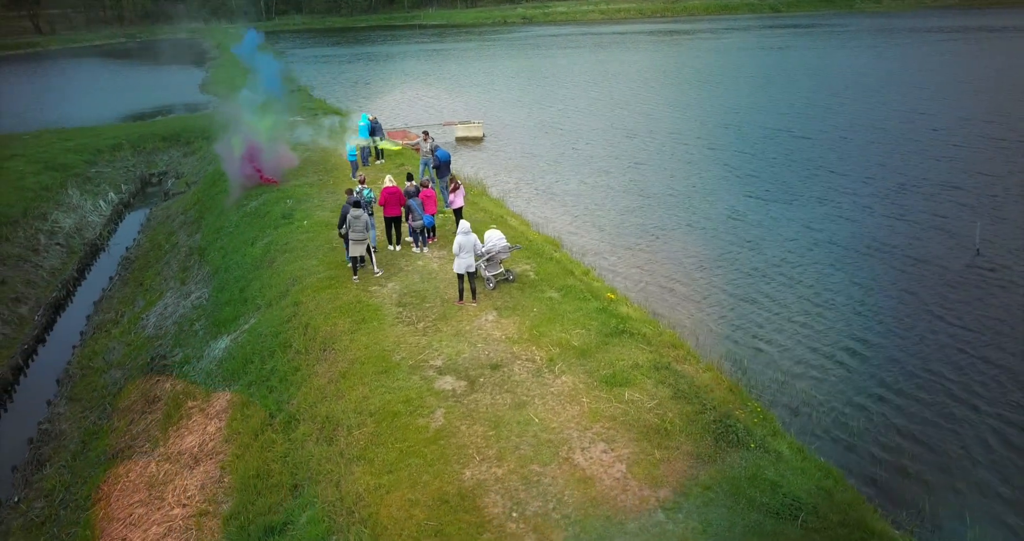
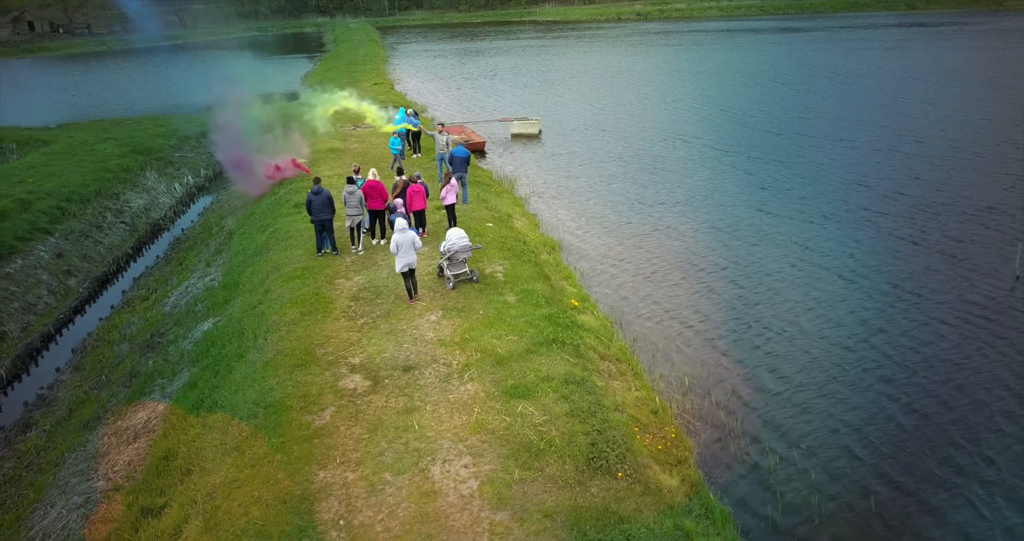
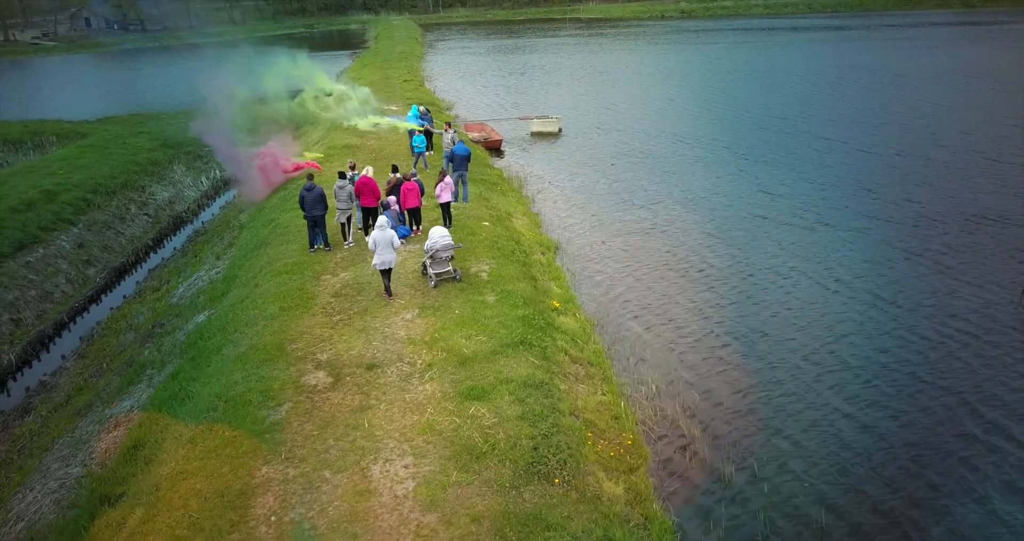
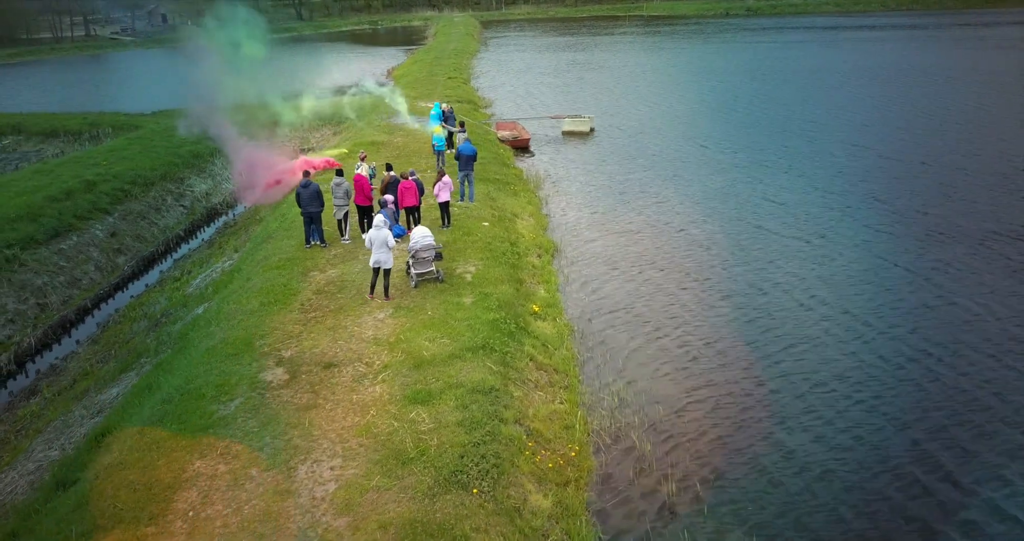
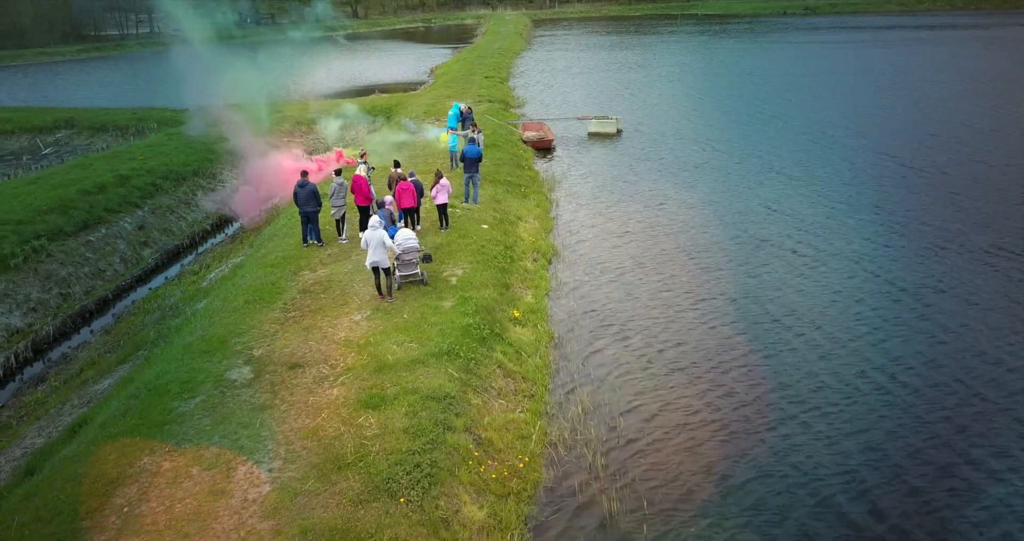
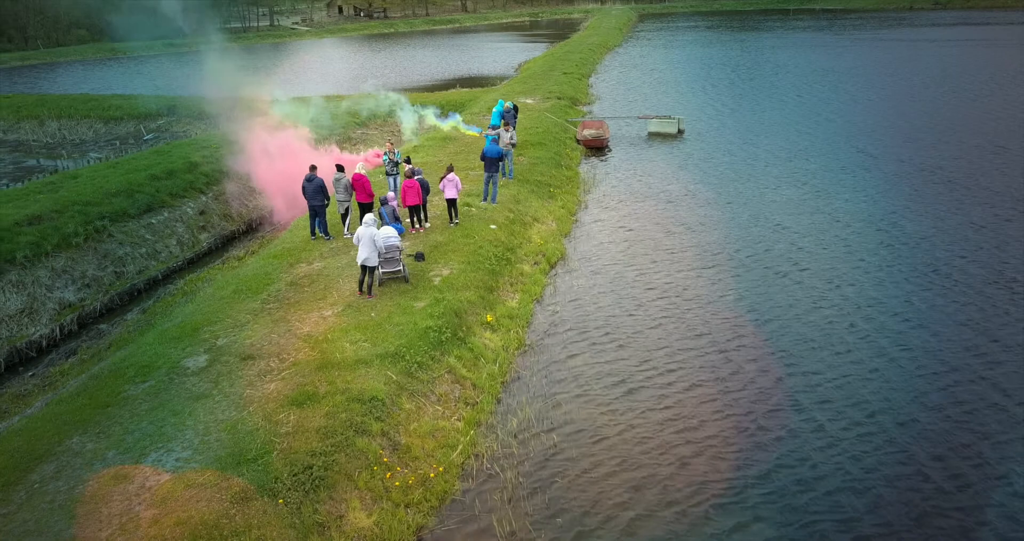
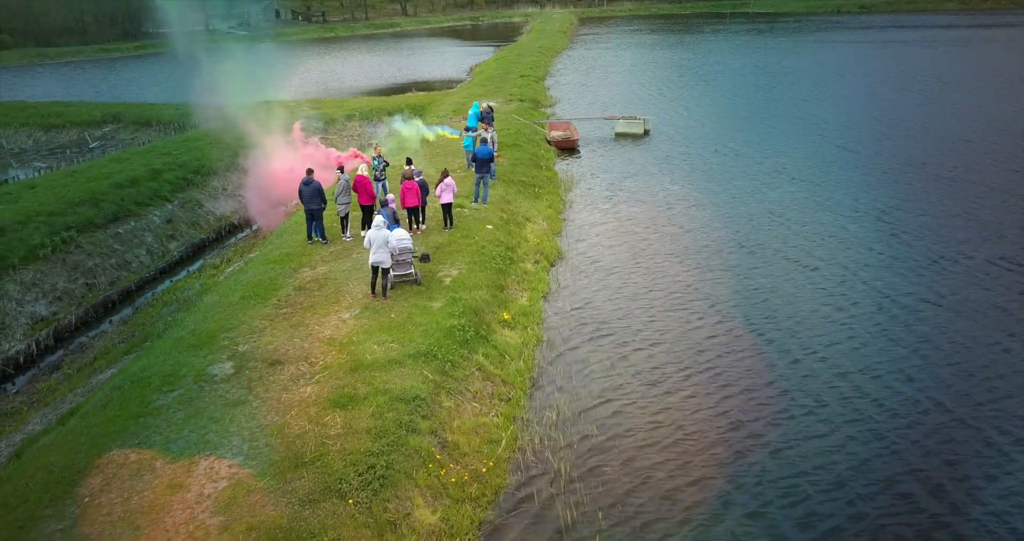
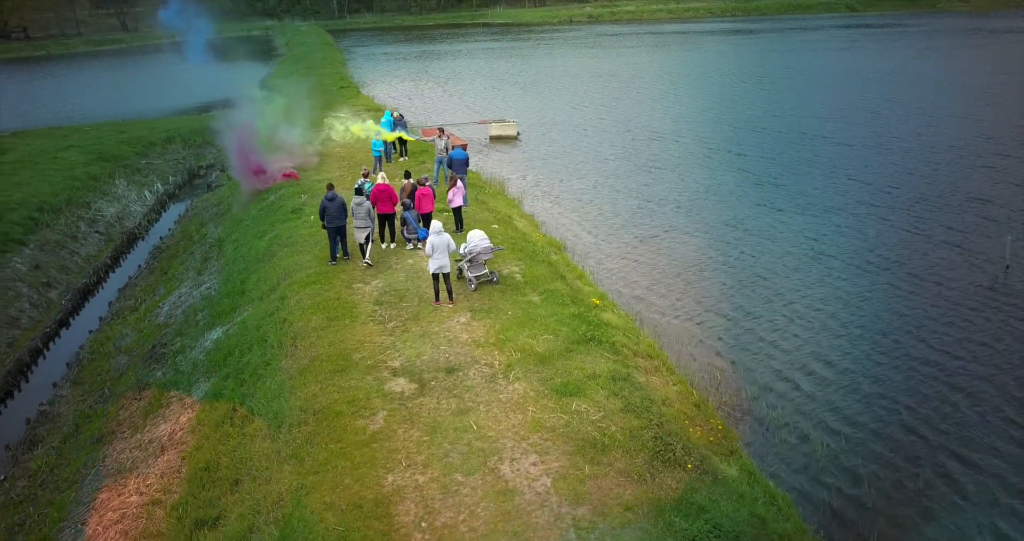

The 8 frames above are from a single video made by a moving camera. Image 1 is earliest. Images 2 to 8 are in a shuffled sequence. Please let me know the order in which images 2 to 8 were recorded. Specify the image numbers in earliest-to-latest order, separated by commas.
8, 2, 3, 4, 5, 7, 6
